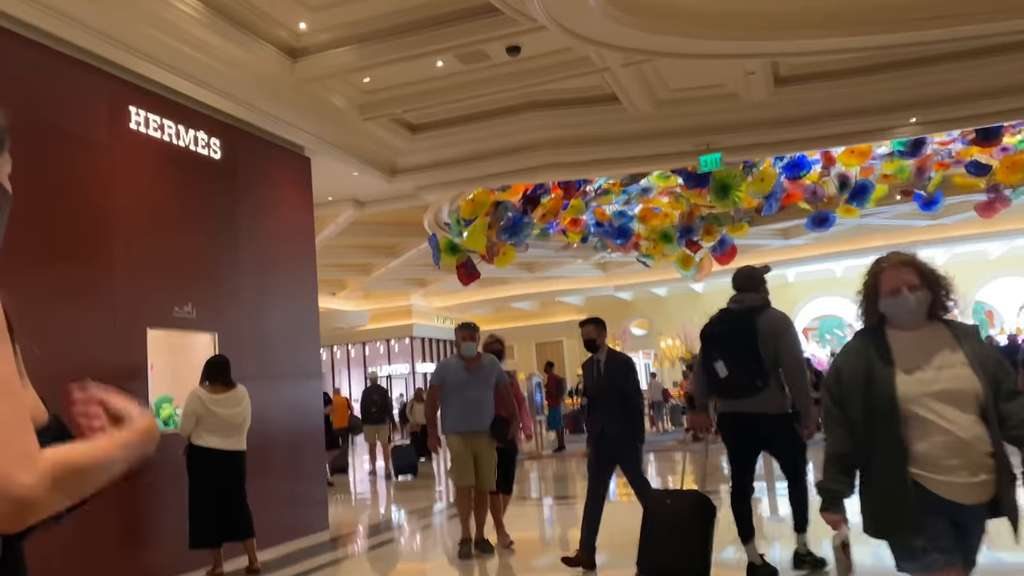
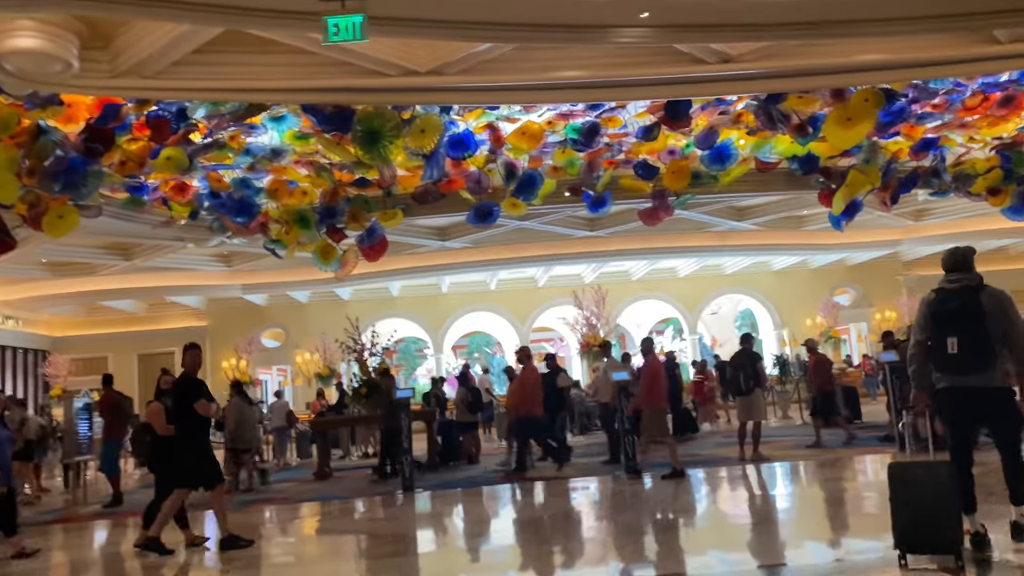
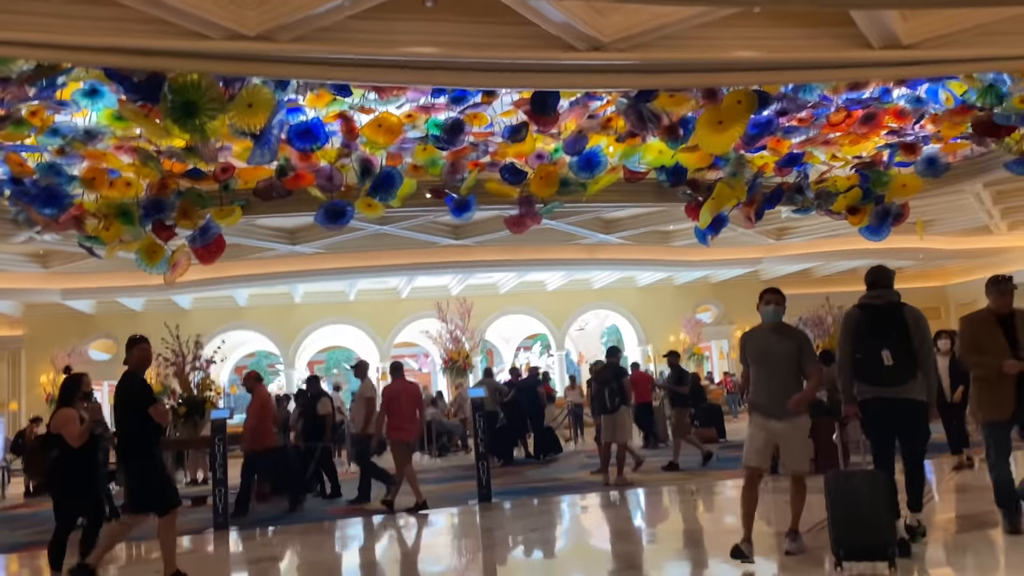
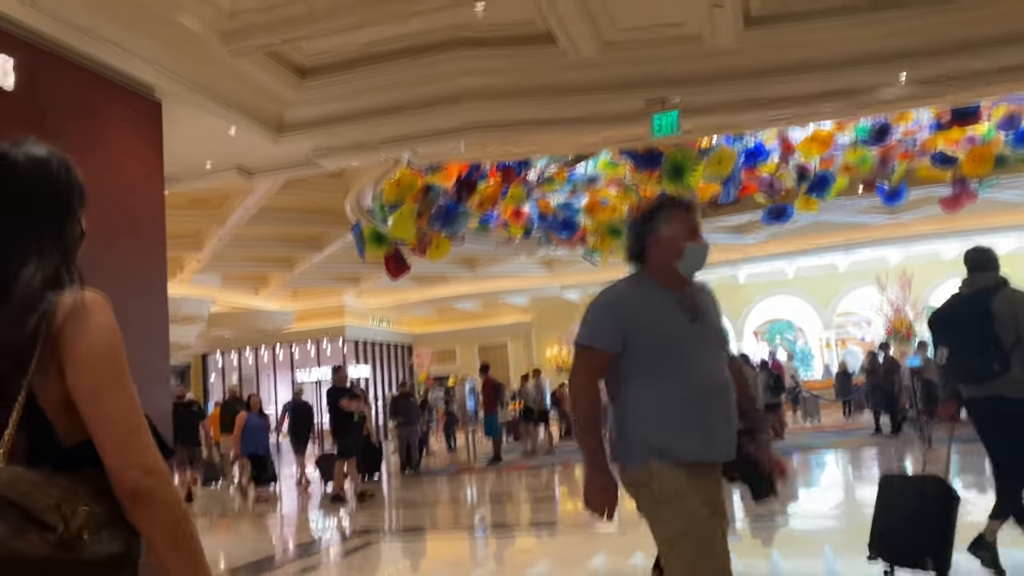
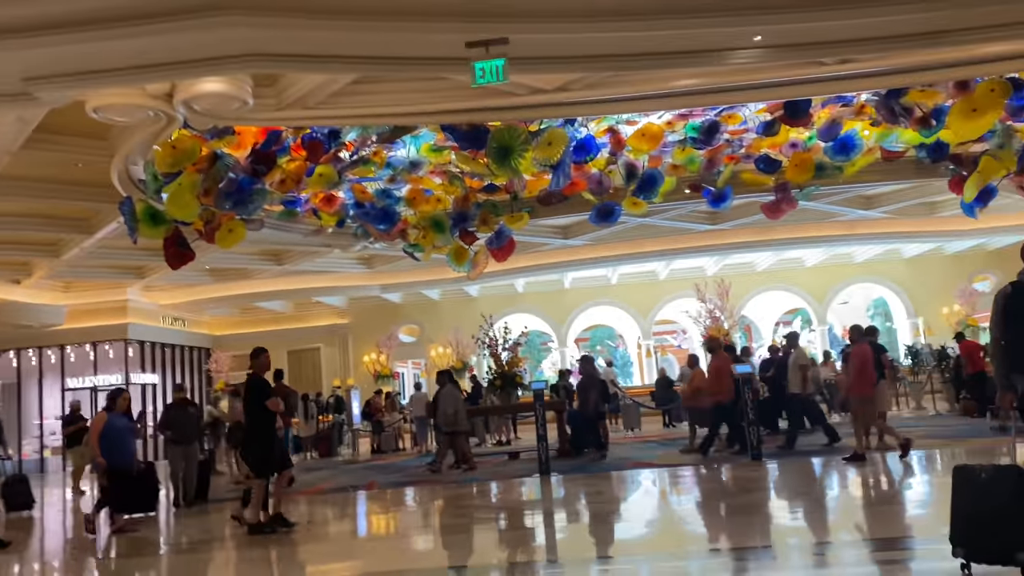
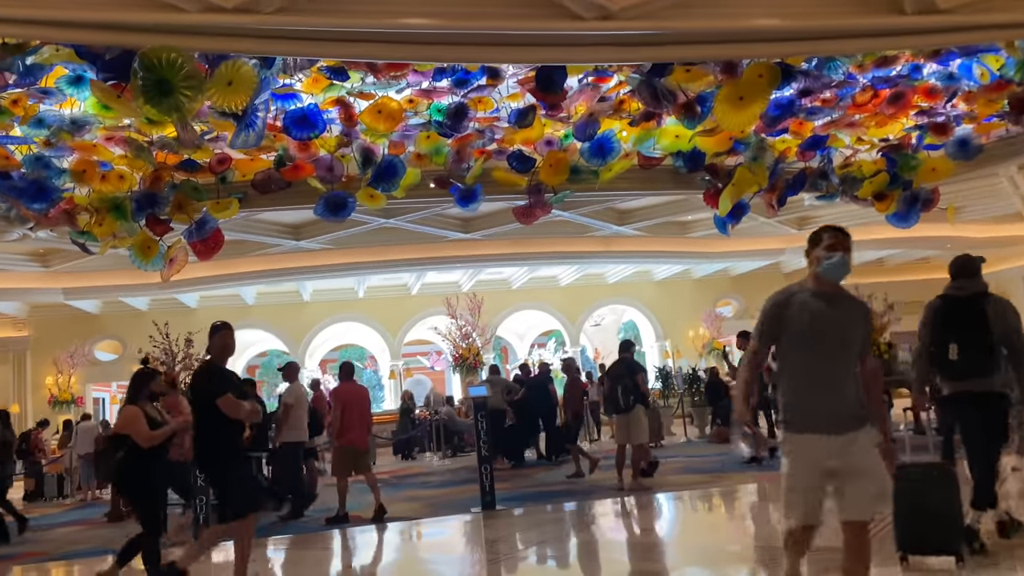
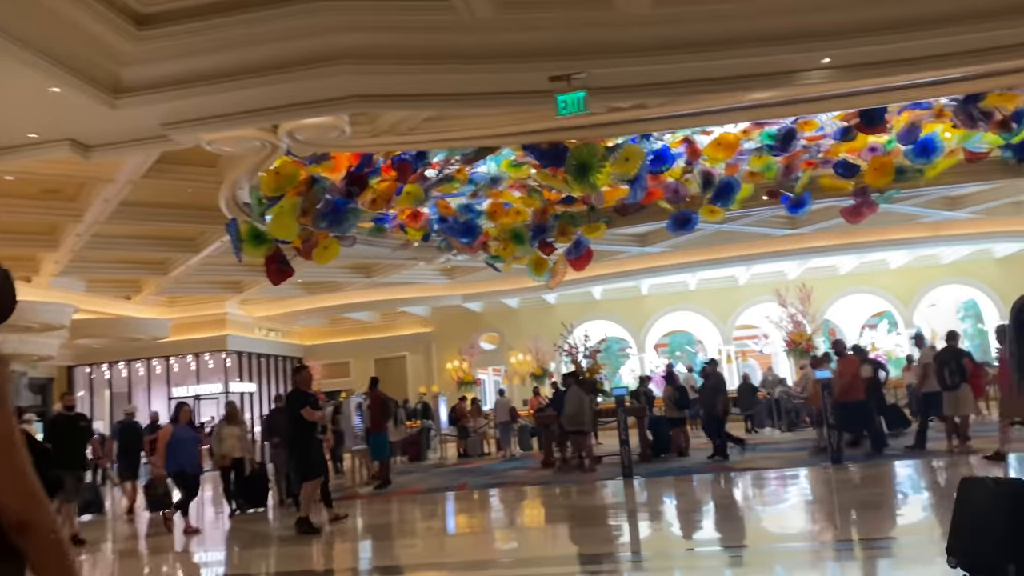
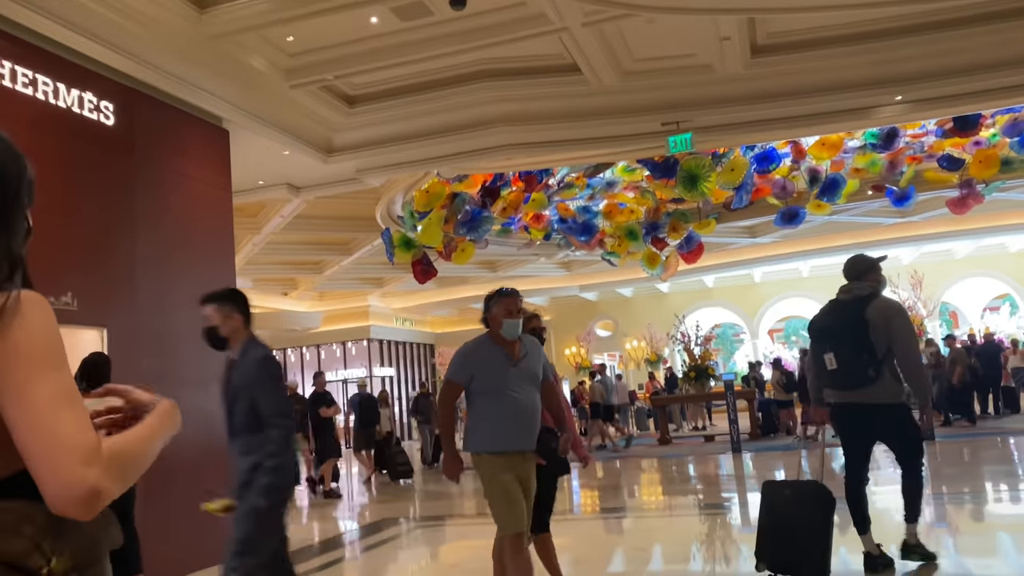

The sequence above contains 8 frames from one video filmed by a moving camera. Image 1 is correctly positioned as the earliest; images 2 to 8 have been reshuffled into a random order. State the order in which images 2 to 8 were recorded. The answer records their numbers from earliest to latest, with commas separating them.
8, 4, 7, 5, 2, 3, 6
